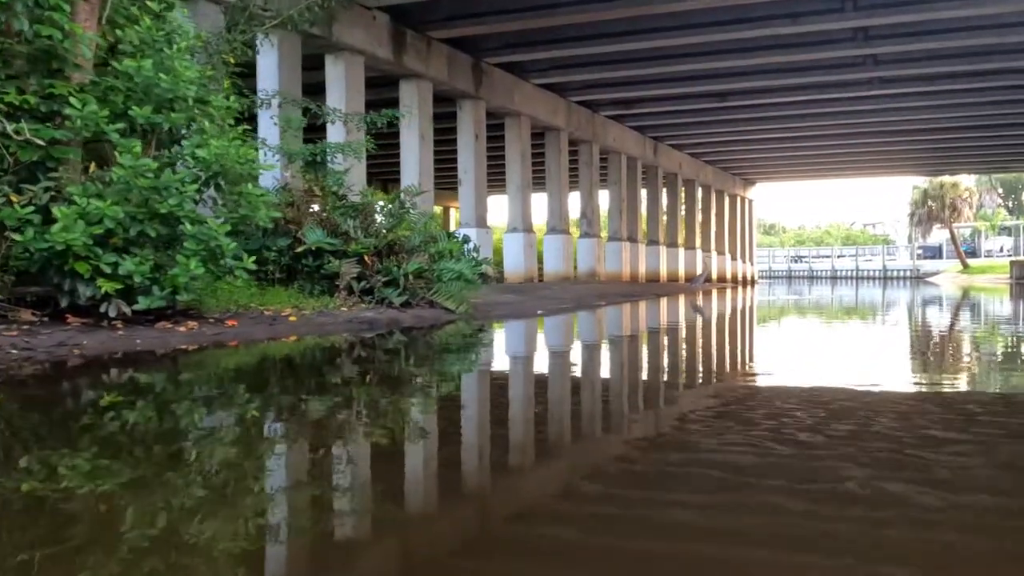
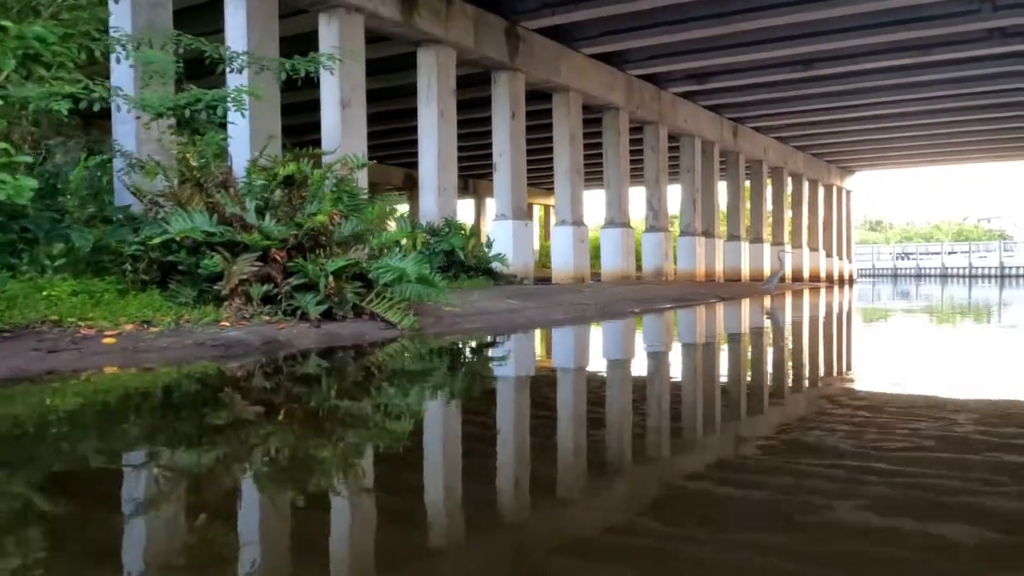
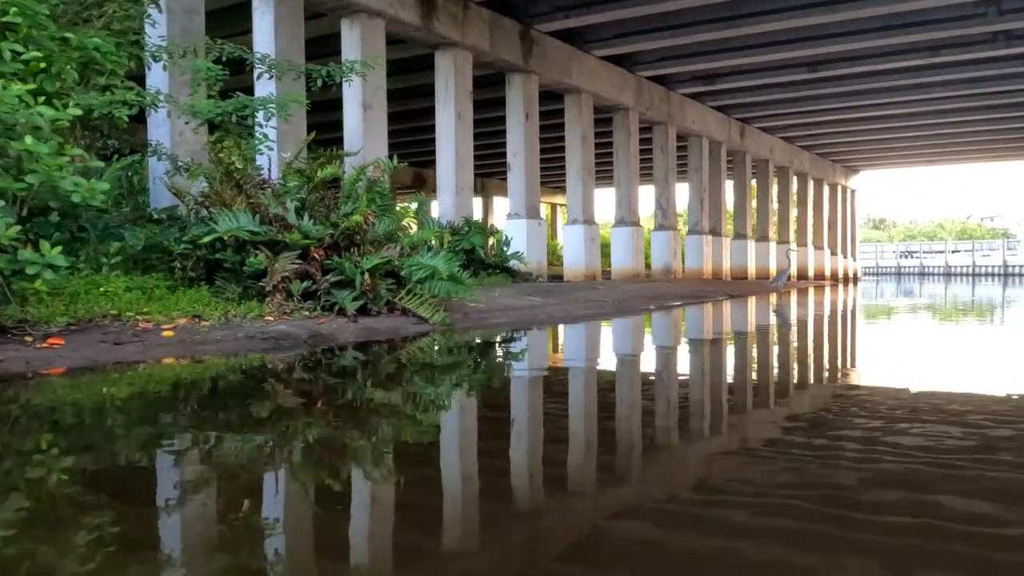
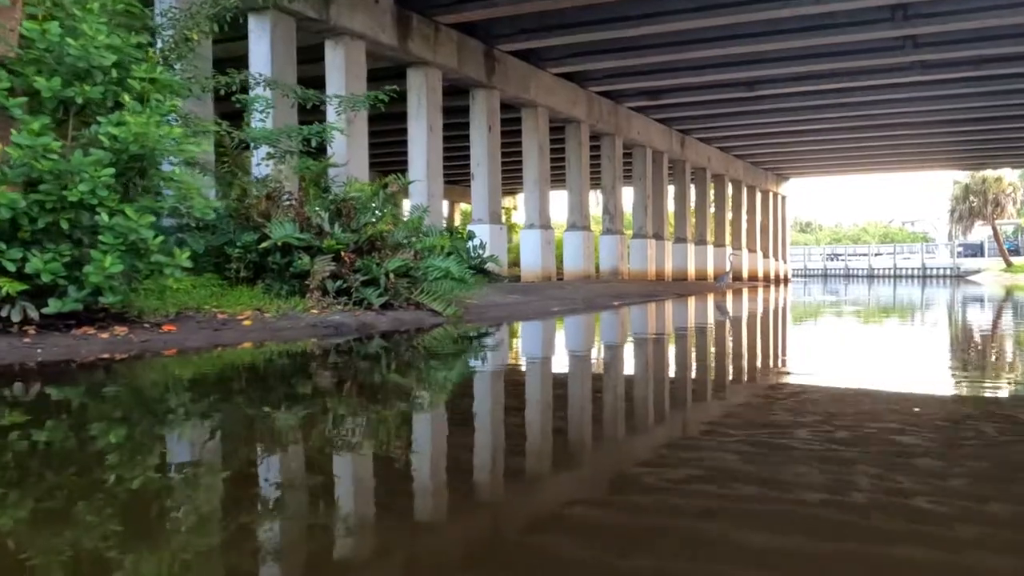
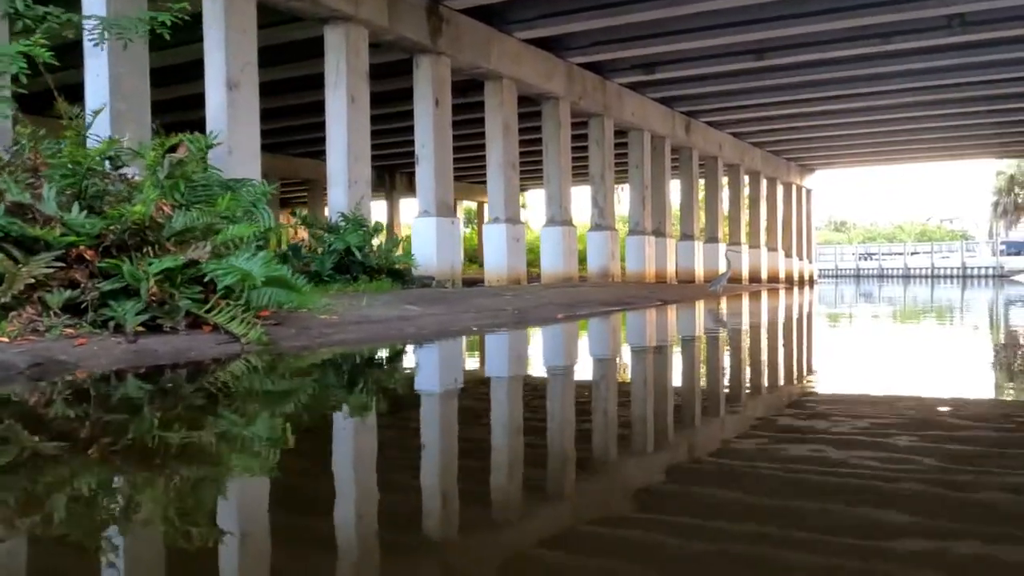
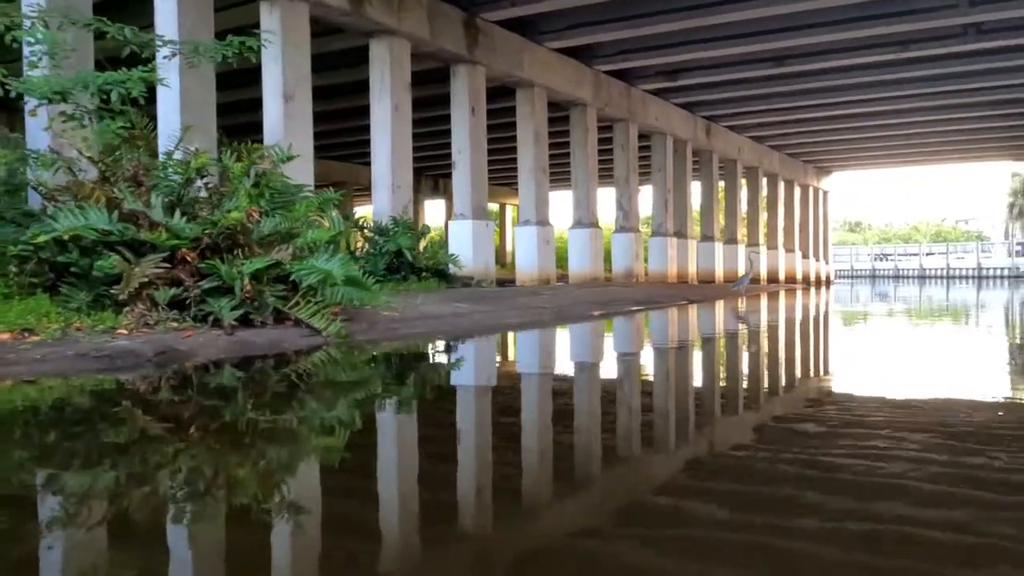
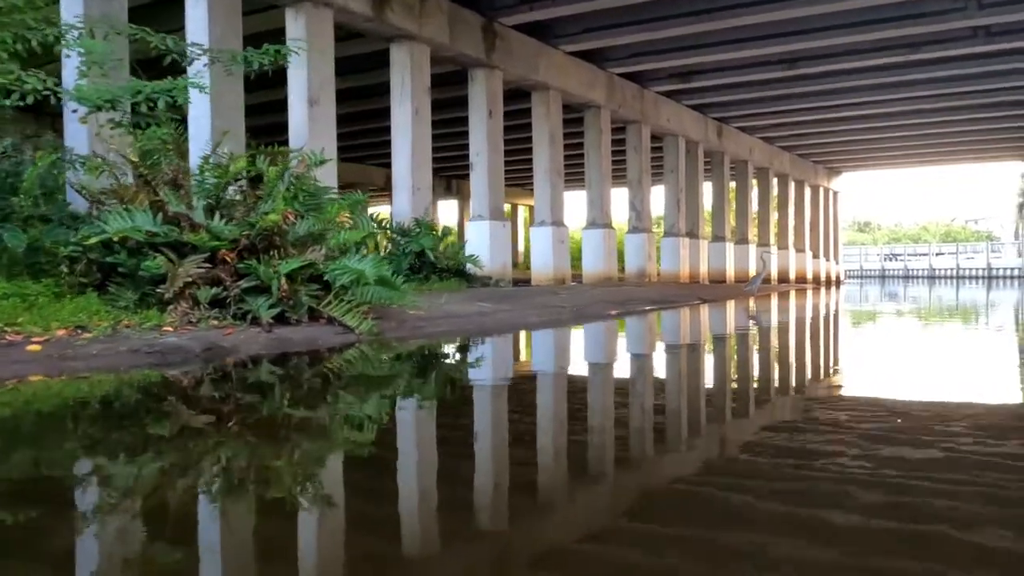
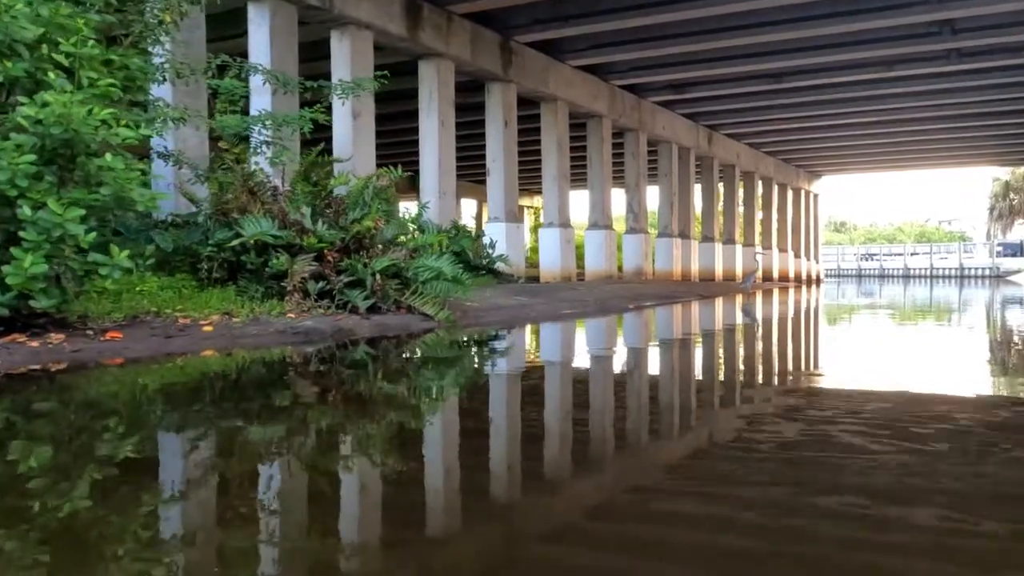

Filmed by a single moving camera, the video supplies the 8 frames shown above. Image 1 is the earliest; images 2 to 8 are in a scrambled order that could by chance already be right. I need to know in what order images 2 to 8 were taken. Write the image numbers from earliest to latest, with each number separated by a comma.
4, 8, 3, 2, 7, 6, 5
